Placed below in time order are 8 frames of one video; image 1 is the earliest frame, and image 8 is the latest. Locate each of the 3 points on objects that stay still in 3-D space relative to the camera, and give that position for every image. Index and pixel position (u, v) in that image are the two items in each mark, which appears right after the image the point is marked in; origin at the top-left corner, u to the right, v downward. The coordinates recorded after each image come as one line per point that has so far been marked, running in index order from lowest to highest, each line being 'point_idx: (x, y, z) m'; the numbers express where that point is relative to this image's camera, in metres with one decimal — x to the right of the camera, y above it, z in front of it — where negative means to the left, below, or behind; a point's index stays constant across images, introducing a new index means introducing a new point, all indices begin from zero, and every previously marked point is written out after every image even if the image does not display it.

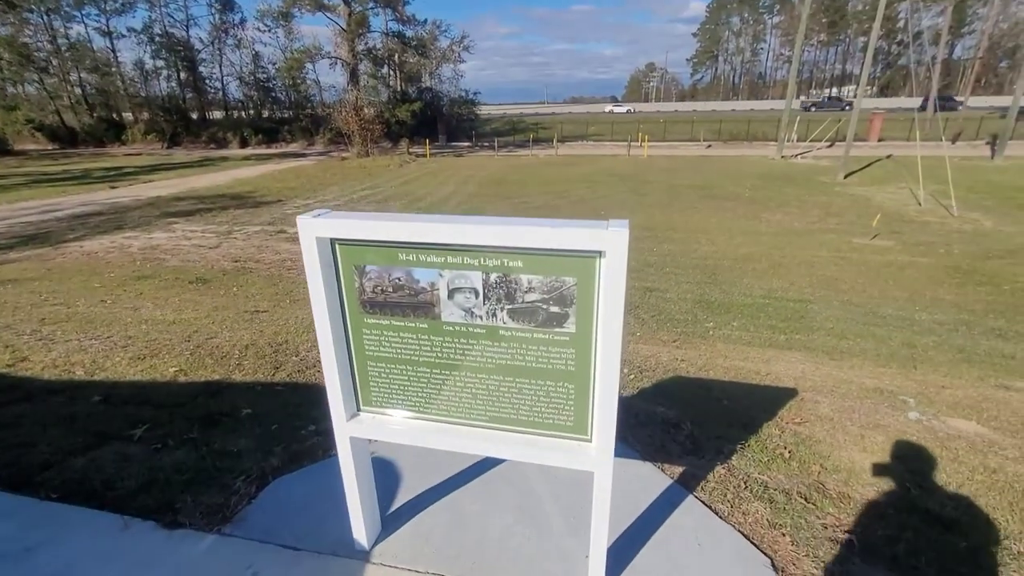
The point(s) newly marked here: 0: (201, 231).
0: (-11.3, +2.1, +17.6) m
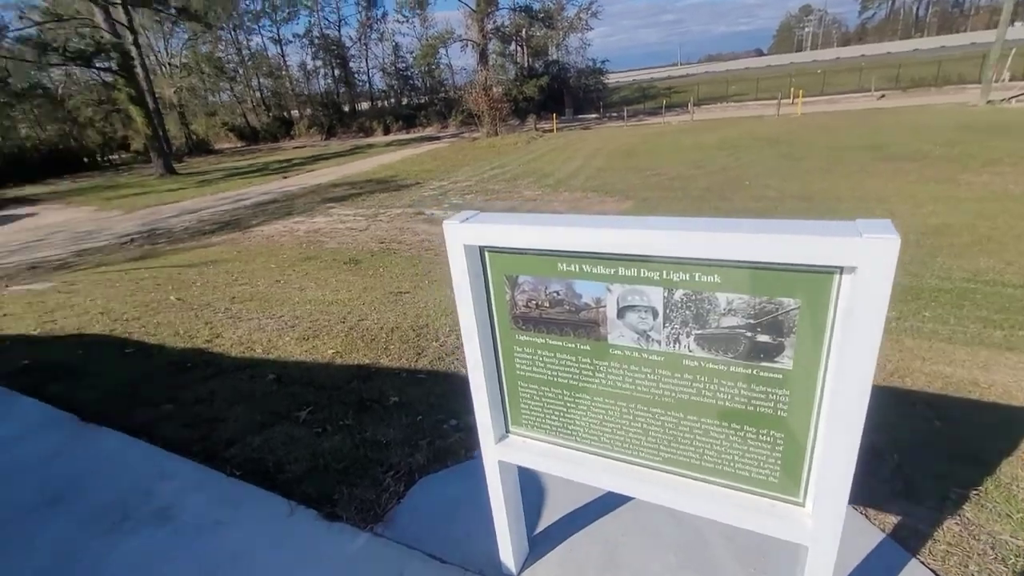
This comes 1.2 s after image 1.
0: (-6.3, +2.9, +19.2) m
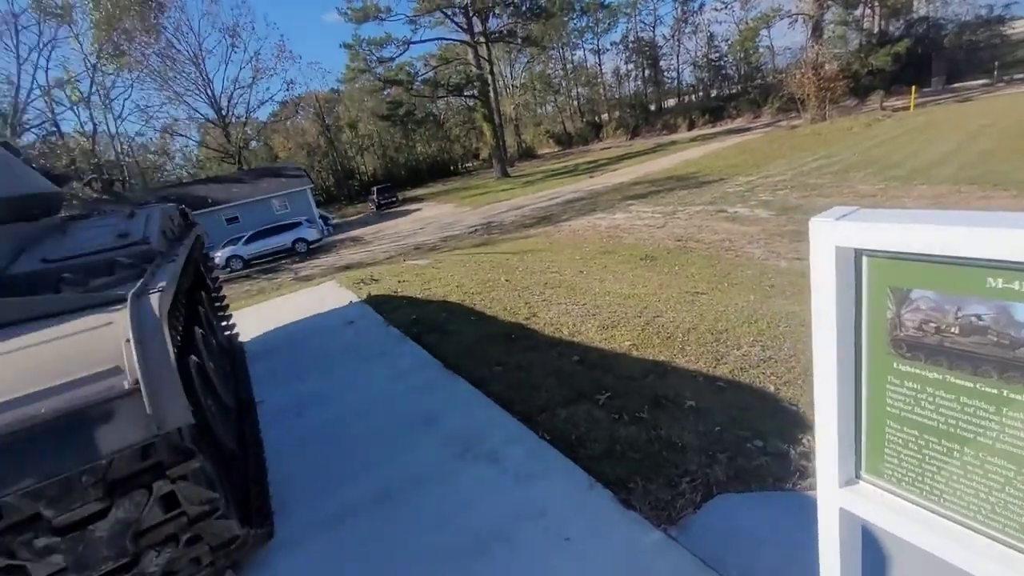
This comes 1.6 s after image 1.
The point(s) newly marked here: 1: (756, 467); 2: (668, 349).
0: (+5.6, +3.0, +19.4) m
1: (+2.2, -1.6, +4.4) m
2: (+2.3, -0.9, +7.2) m
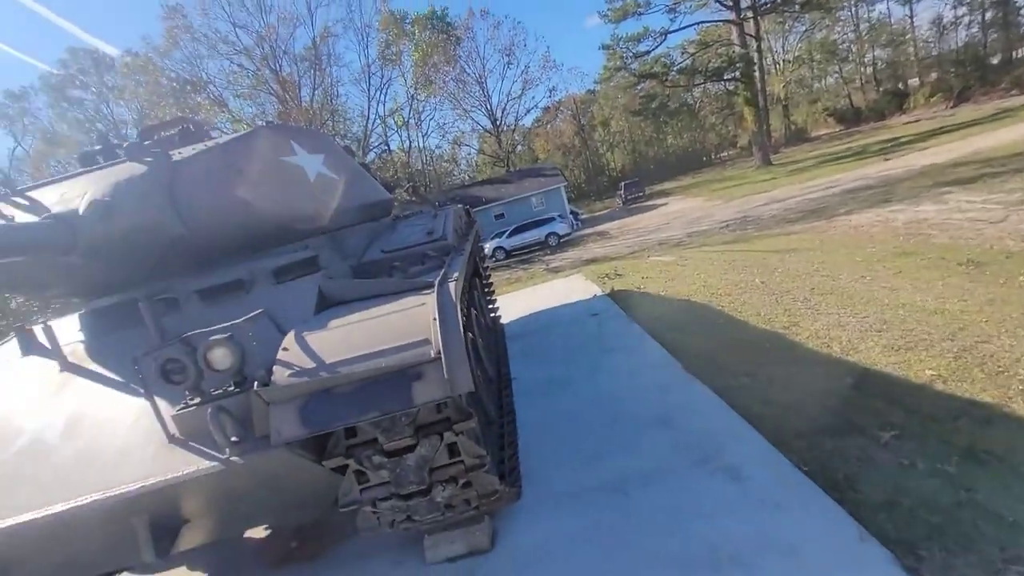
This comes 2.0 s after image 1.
0: (+14.1, +2.6, +14.6) m
1: (+4.0, -1.8, +3.0) m
2: (+5.4, -1.1, +5.4) m
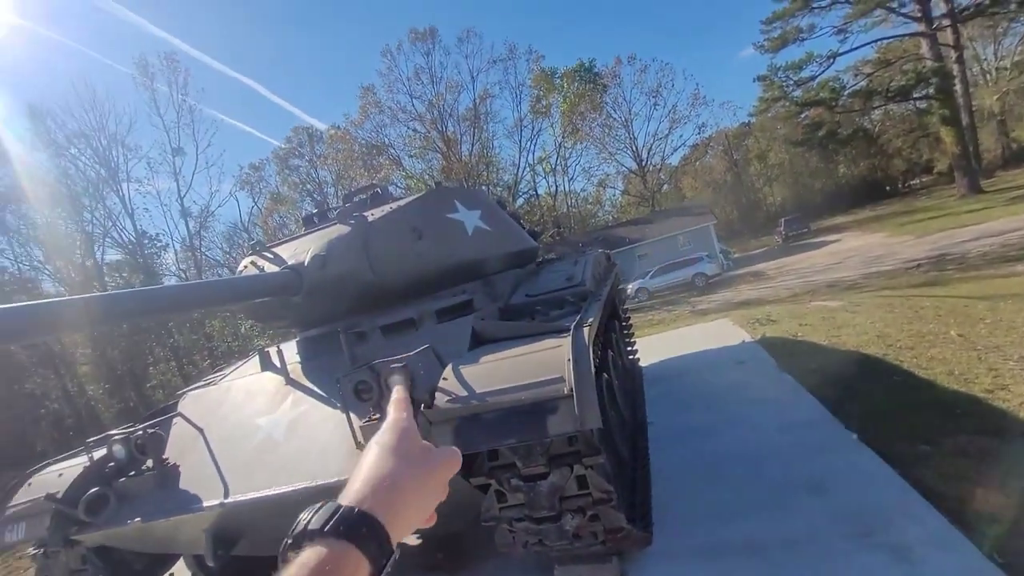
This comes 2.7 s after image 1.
0: (+17.8, +1.1, +10.6) m
1: (+4.6, -2.2, +2.0) m
2: (+6.7, -1.7, +3.9) m
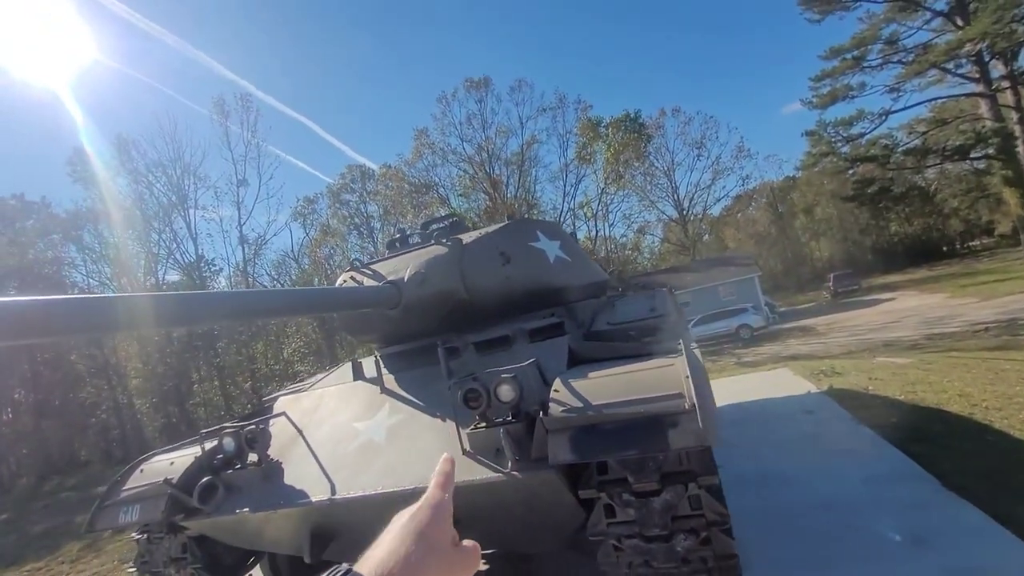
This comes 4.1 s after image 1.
0: (+19.1, -0.5, +9.5) m
1: (+5.3, -2.4, +1.6) m
2: (+7.5, -2.2, +3.5) m
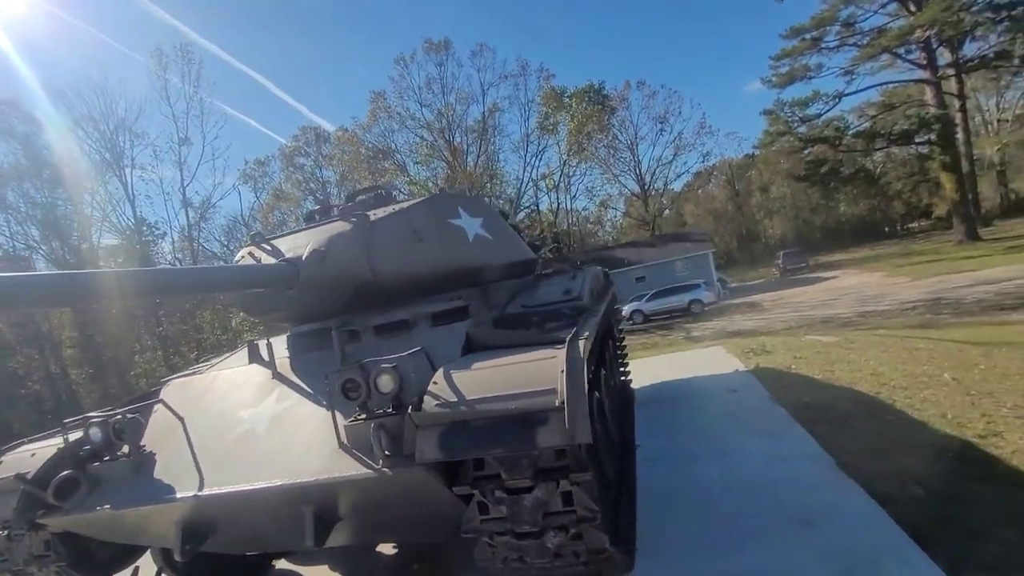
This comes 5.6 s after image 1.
0: (+17.7, -0.4, +10.7) m
1: (+4.5, -2.5, +1.9) m
2: (+6.5, -2.2, +3.9) m
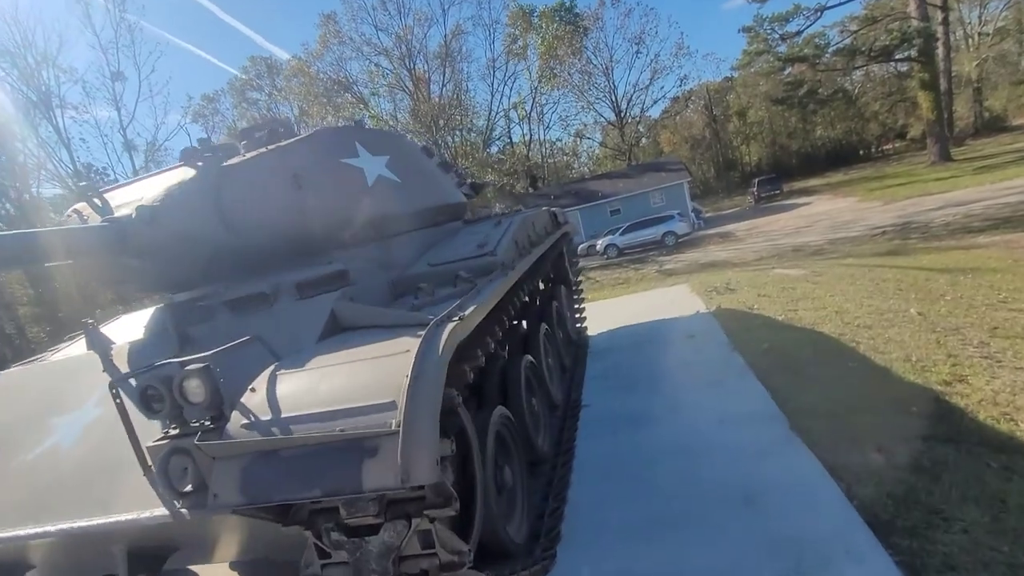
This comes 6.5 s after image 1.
0: (+16.5, +1.4, +10.3) m
1: (+3.7, -2.4, +1.4) m
2: (+5.7, -1.7, +3.4) m
